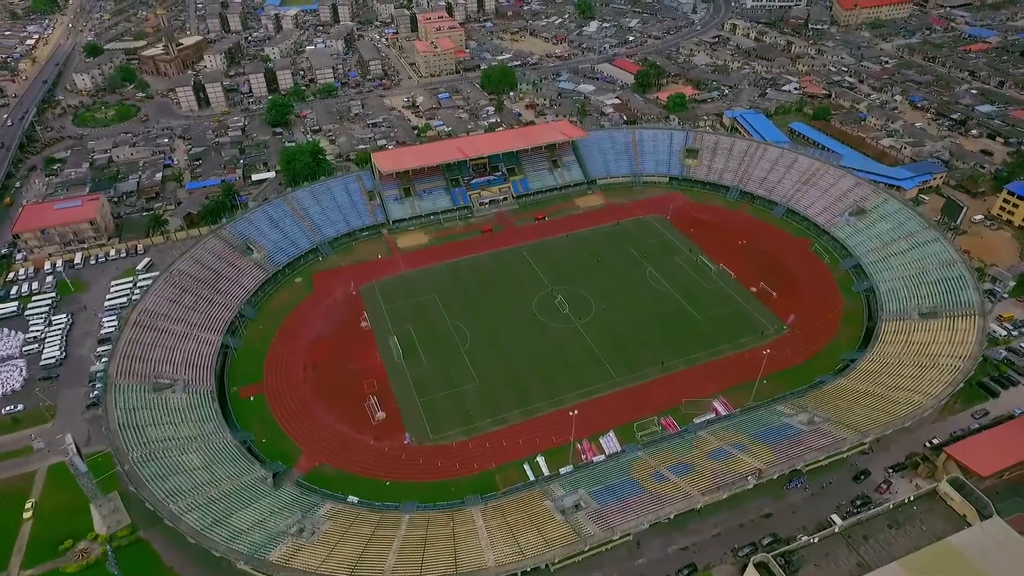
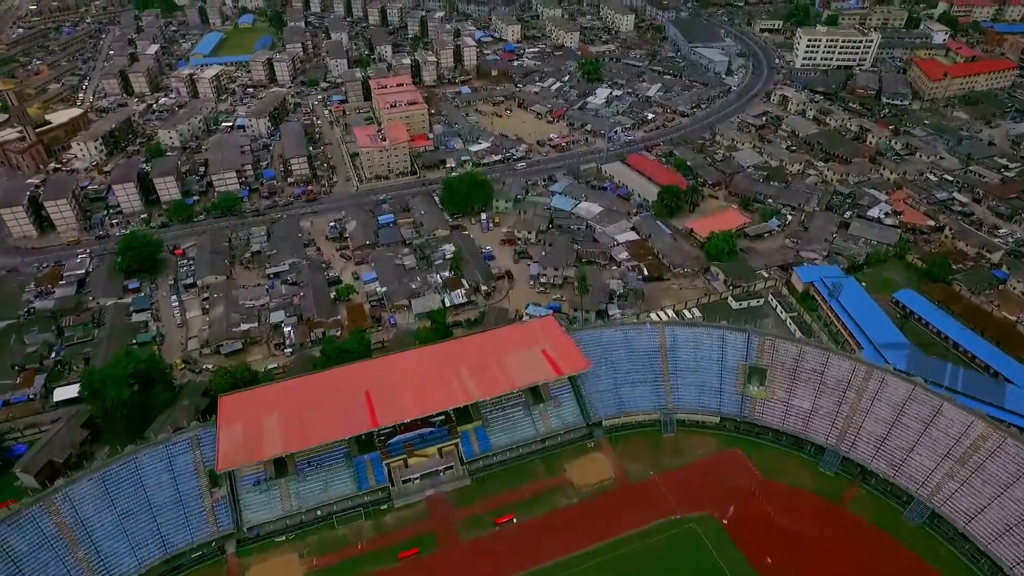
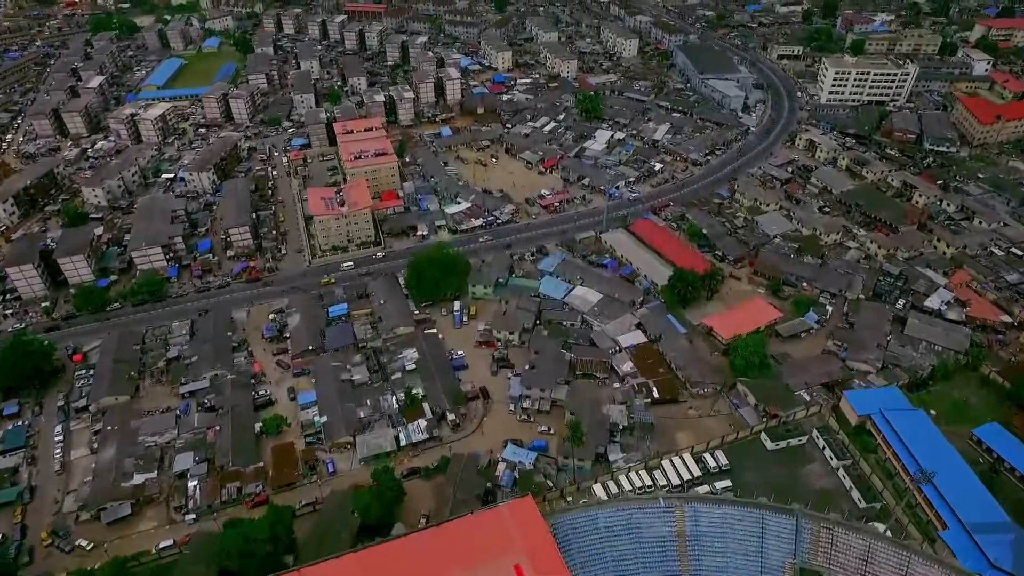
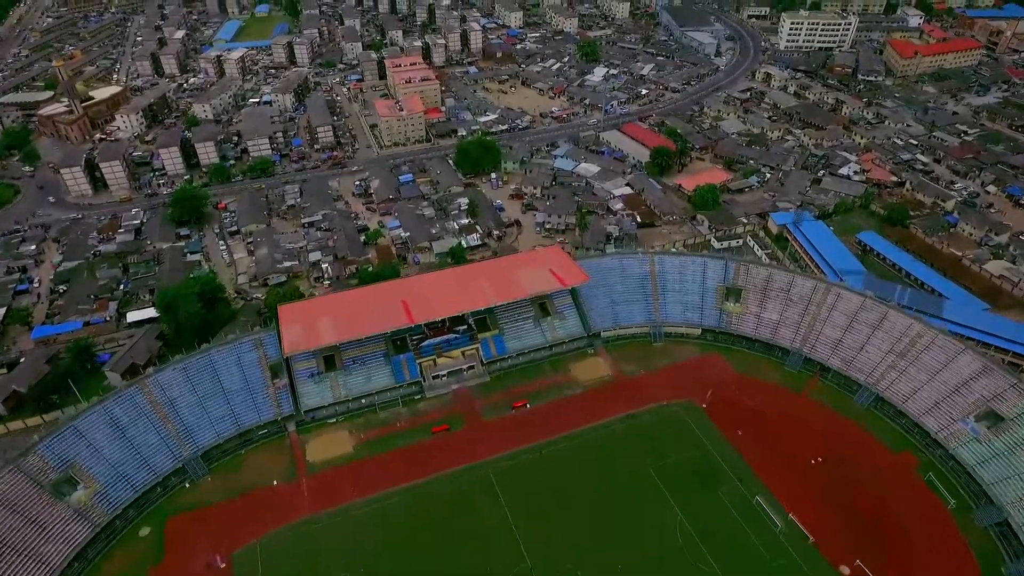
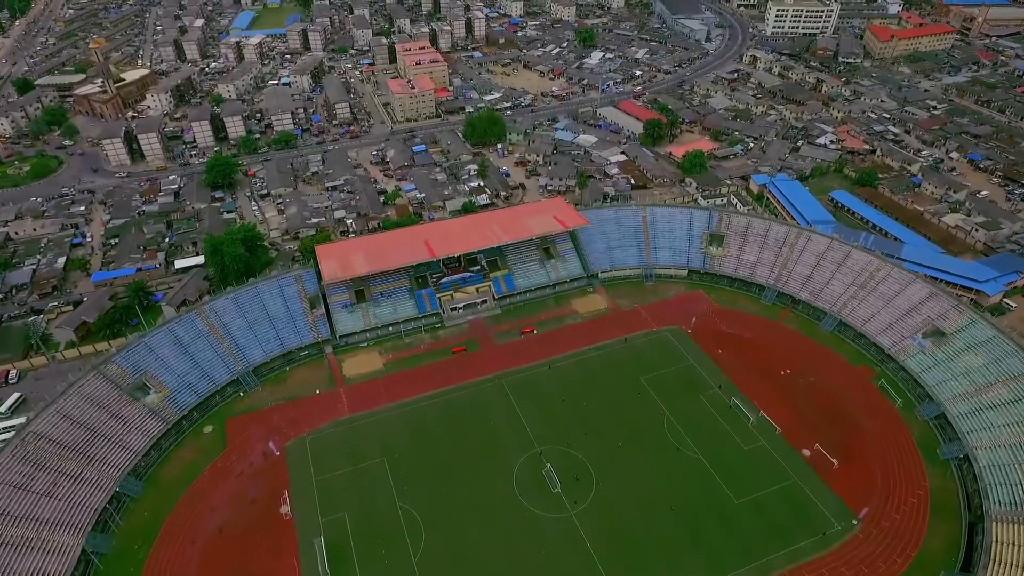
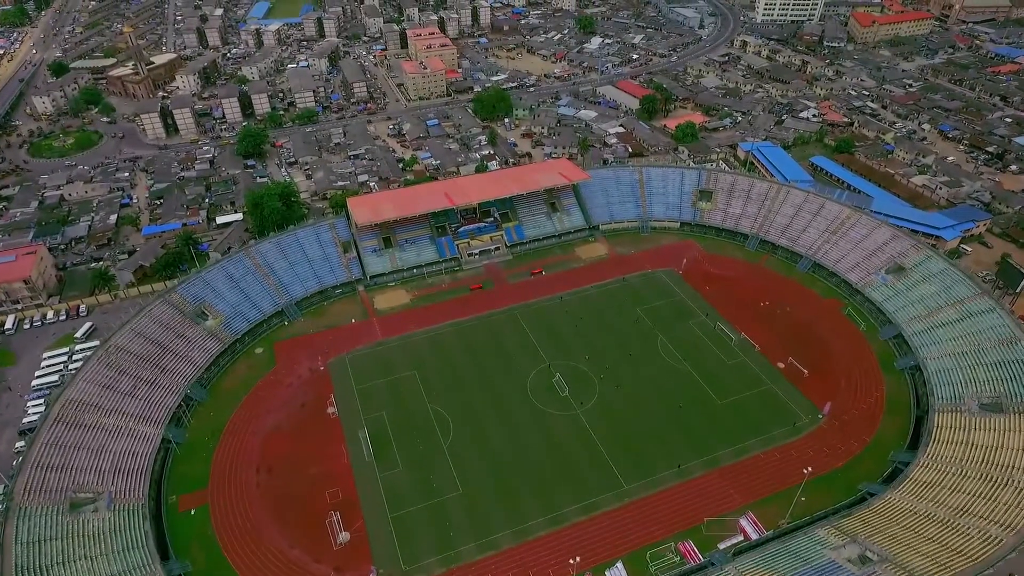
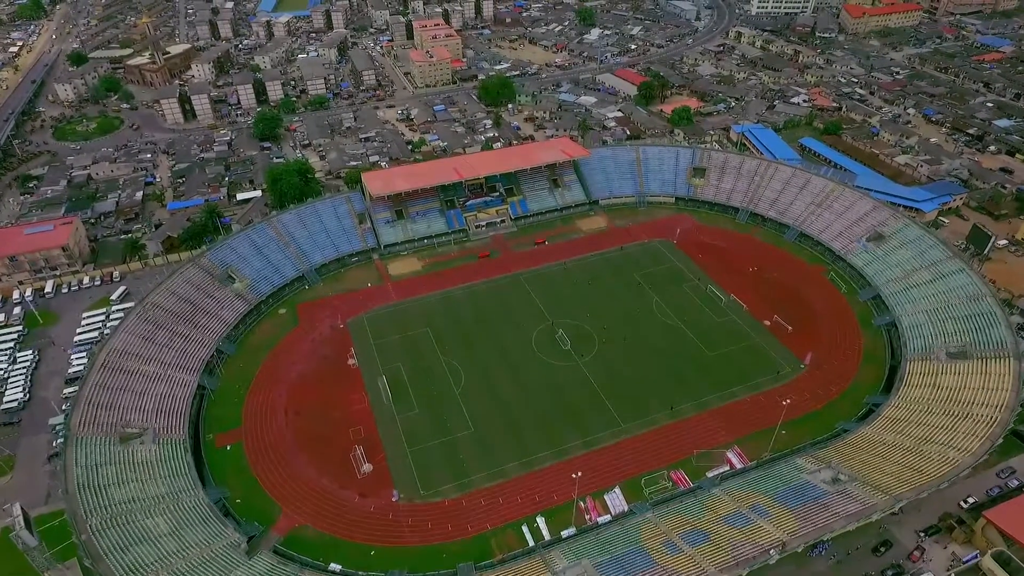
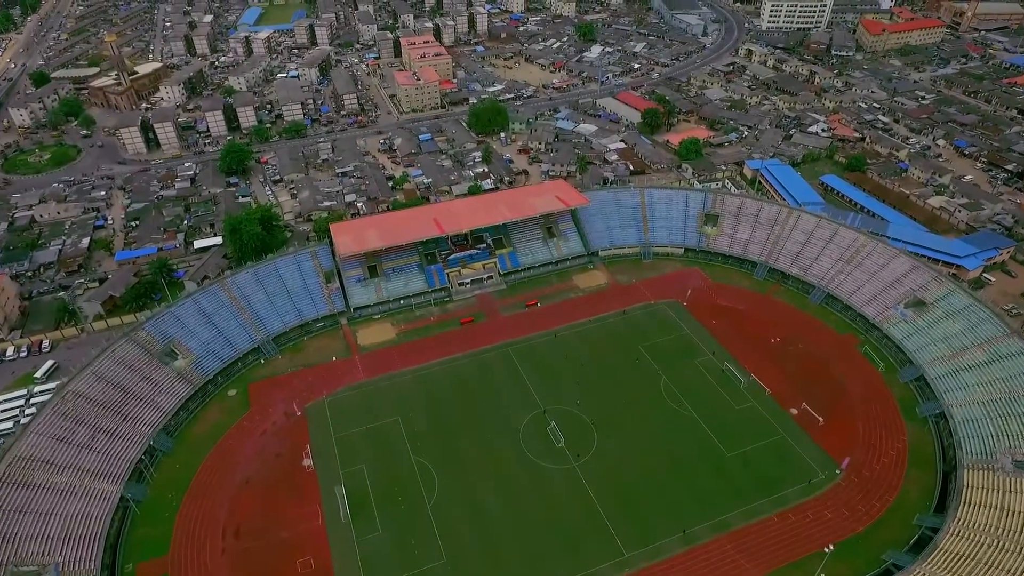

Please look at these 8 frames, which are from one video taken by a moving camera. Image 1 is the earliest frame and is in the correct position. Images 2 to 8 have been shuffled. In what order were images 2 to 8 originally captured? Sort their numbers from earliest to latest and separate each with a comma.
7, 6, 8, 5, 4, 2, 3
